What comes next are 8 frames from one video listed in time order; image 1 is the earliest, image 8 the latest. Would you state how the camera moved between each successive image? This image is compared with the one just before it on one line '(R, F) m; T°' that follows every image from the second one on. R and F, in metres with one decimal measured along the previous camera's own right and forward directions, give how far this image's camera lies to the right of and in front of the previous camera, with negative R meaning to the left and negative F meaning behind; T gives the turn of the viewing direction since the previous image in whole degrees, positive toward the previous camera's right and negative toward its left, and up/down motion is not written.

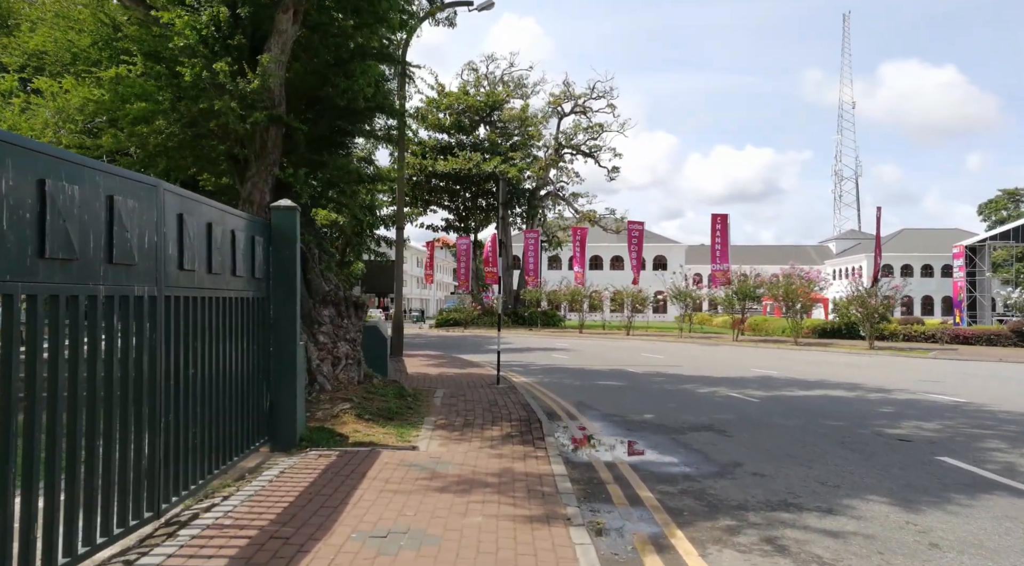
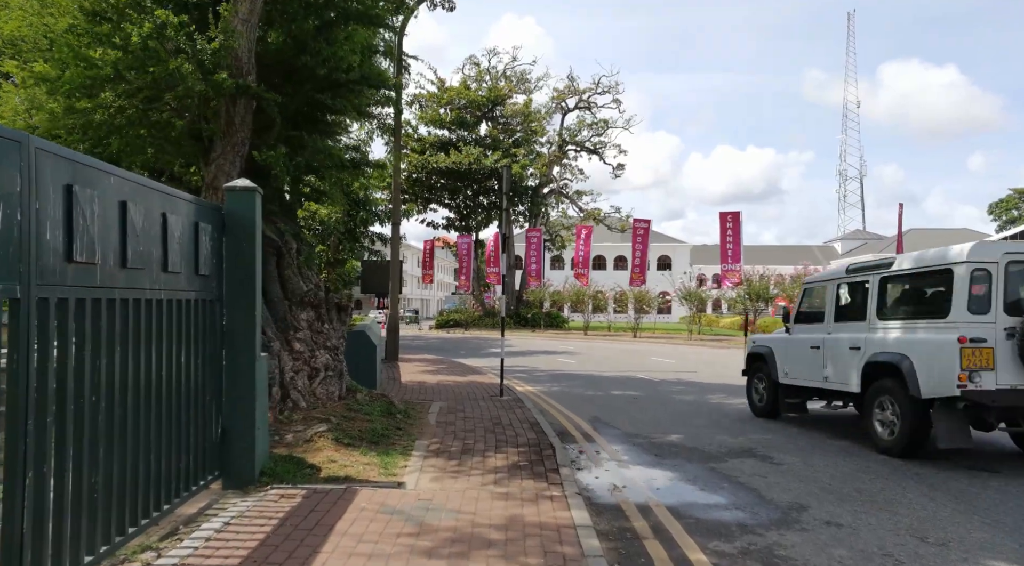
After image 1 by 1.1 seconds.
(-0.1, +1.5) m; 0°
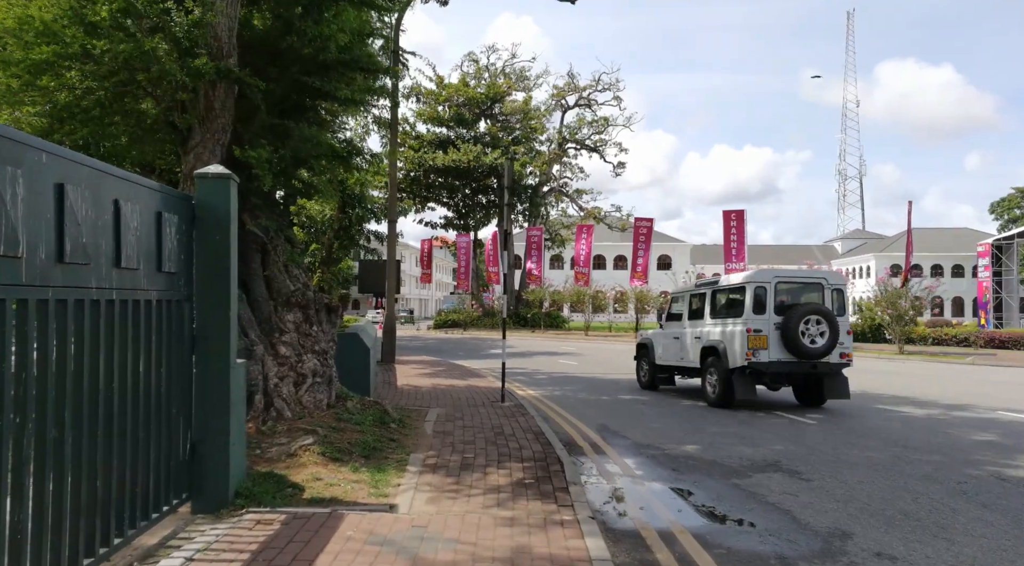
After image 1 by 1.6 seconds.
(-0.1, +0.7) m; 0°
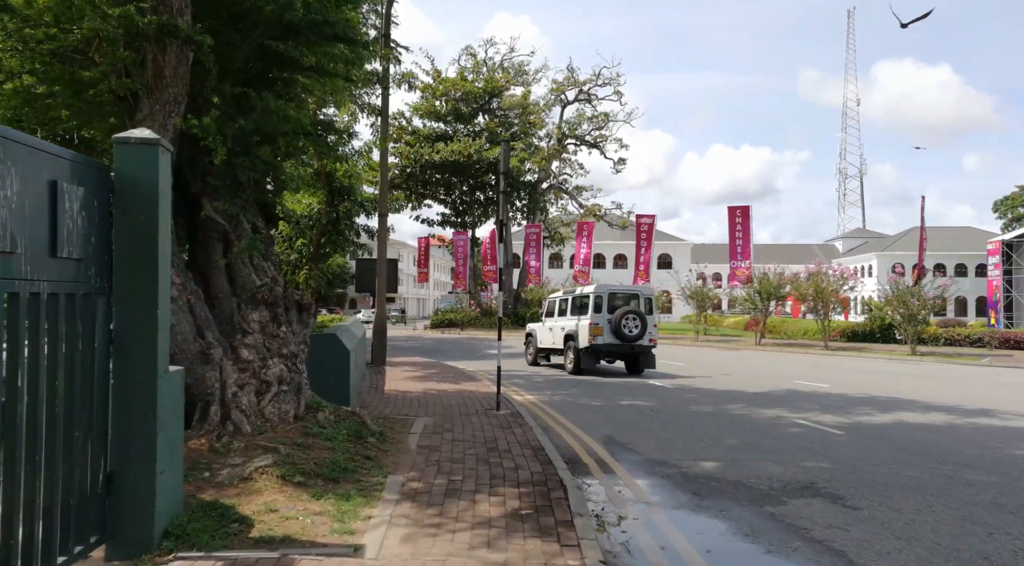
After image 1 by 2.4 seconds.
(0.0, +1.1) m; 0°
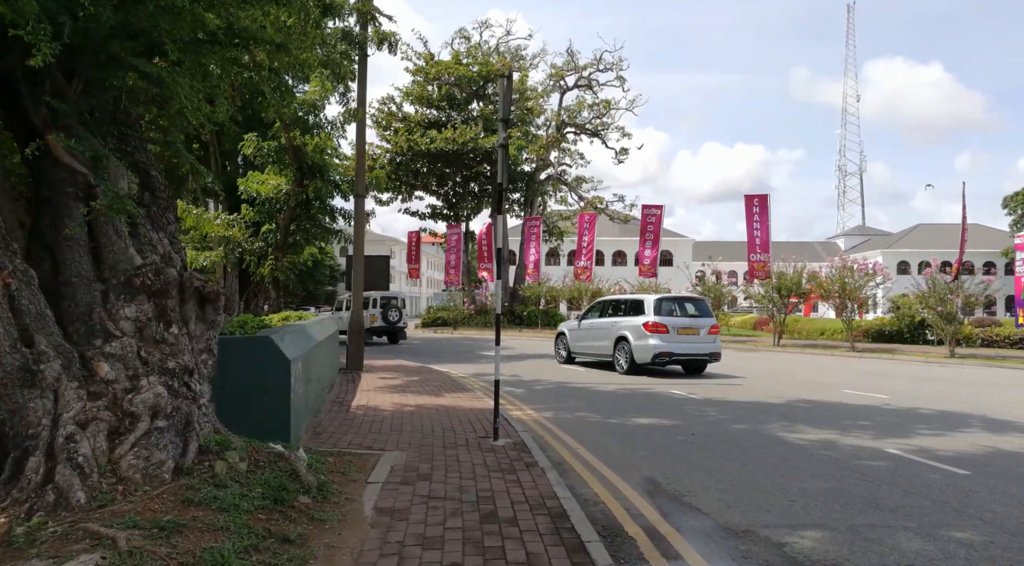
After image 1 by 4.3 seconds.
(-0.1, +2.7) m; 0°
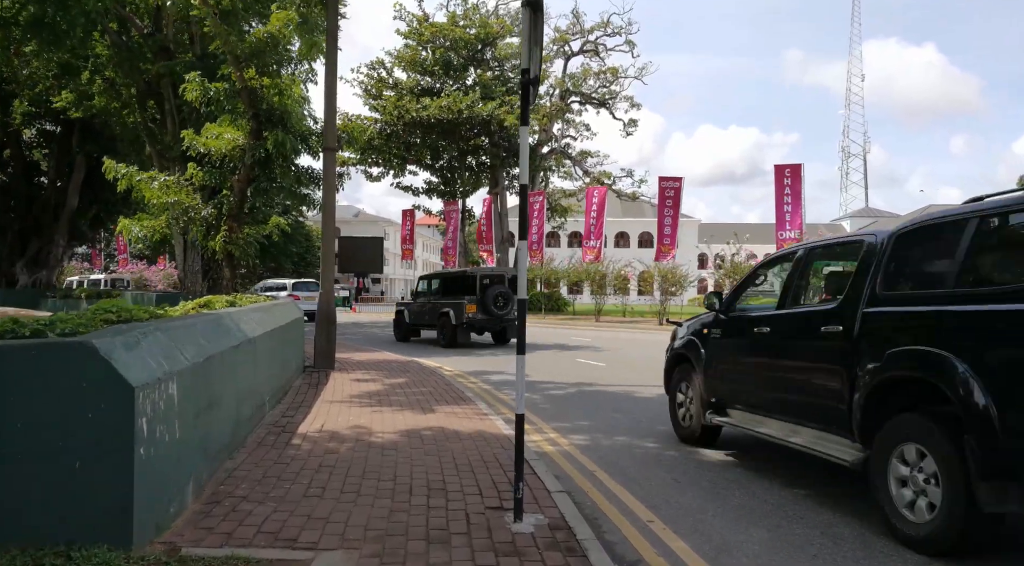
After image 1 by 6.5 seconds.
(-0.2, +3.4) m; 0°
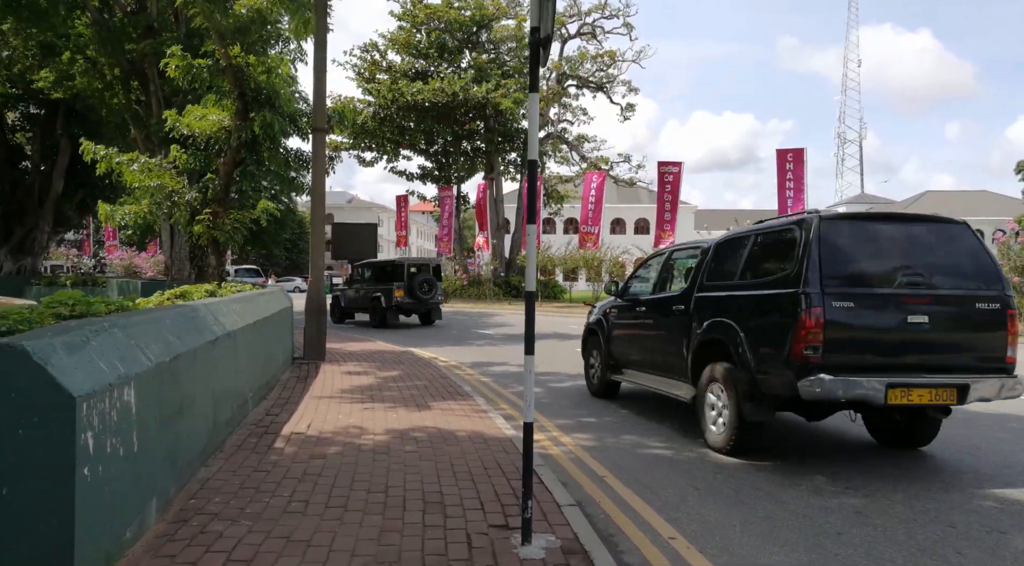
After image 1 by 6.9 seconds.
(-0.1, +0.6) m; 0°
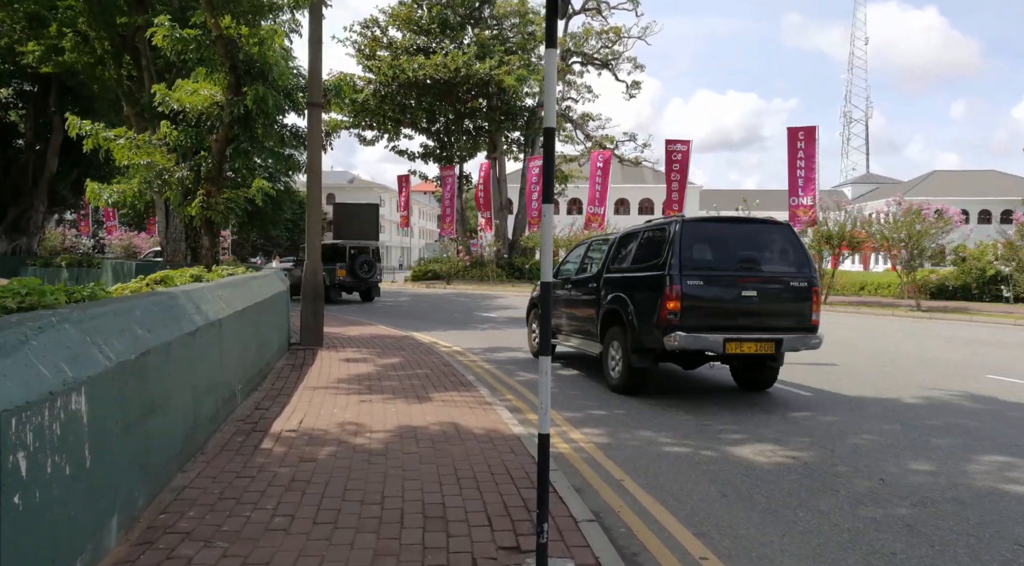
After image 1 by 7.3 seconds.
(-0.1, +0.6) m; 0°
